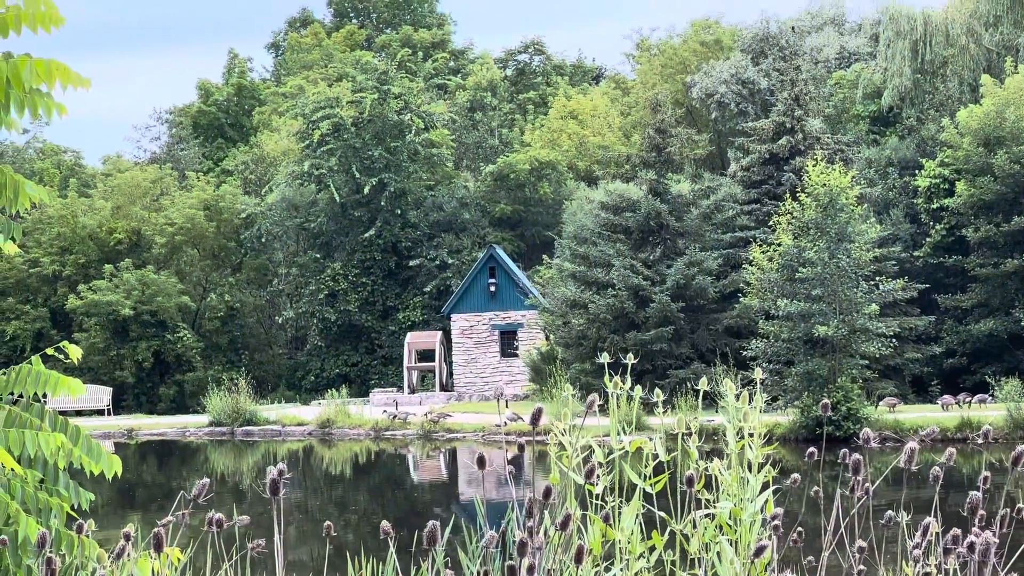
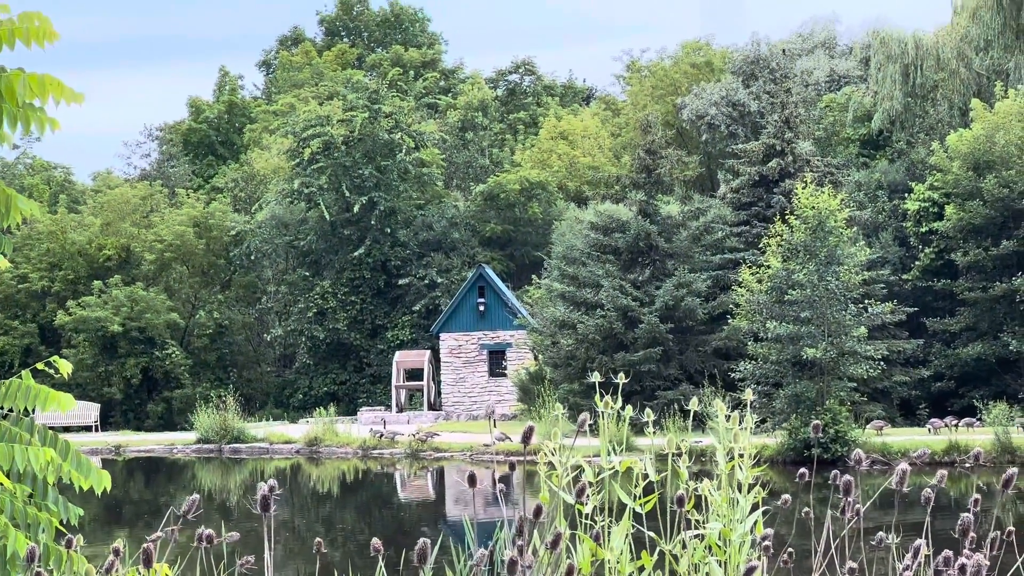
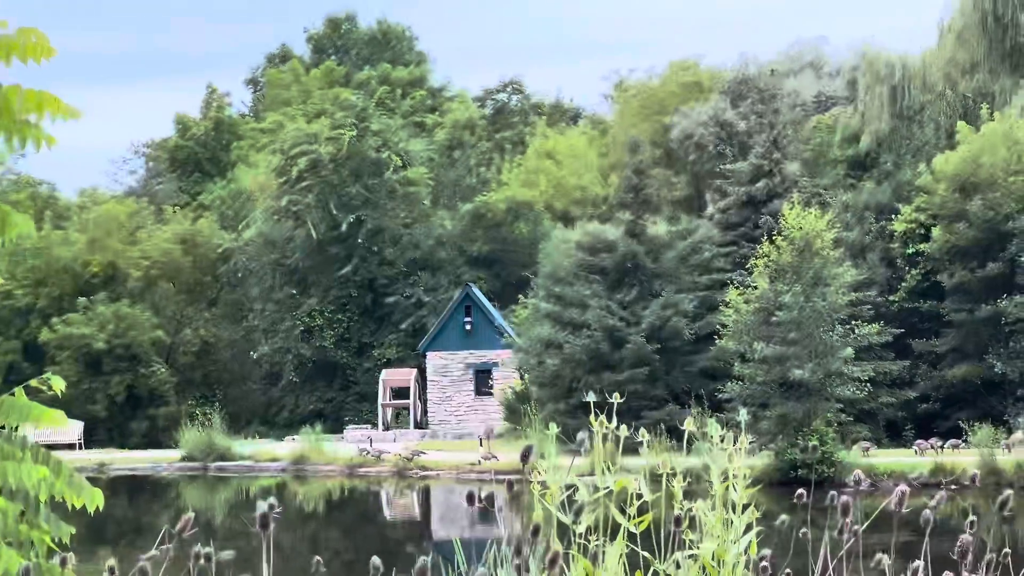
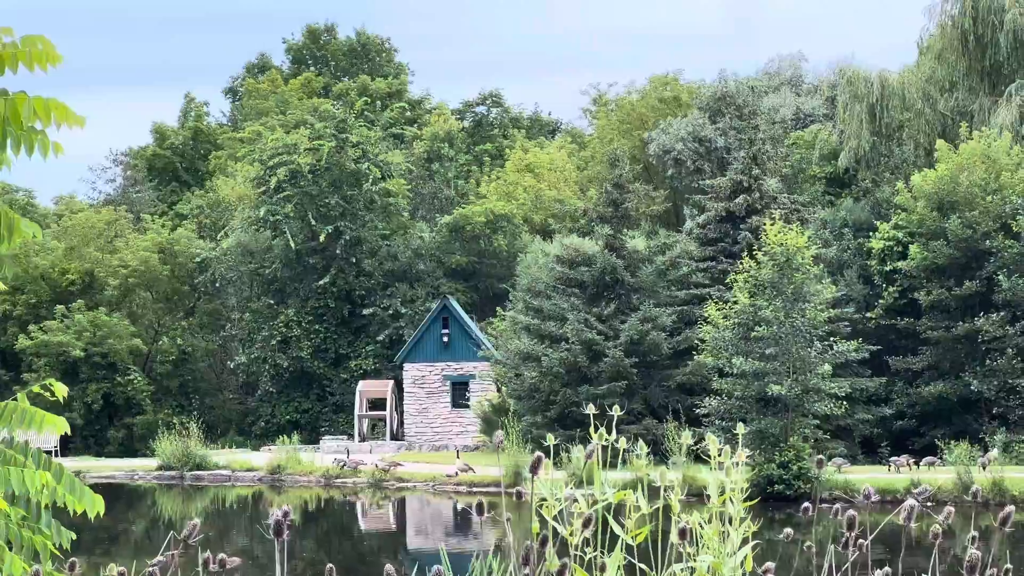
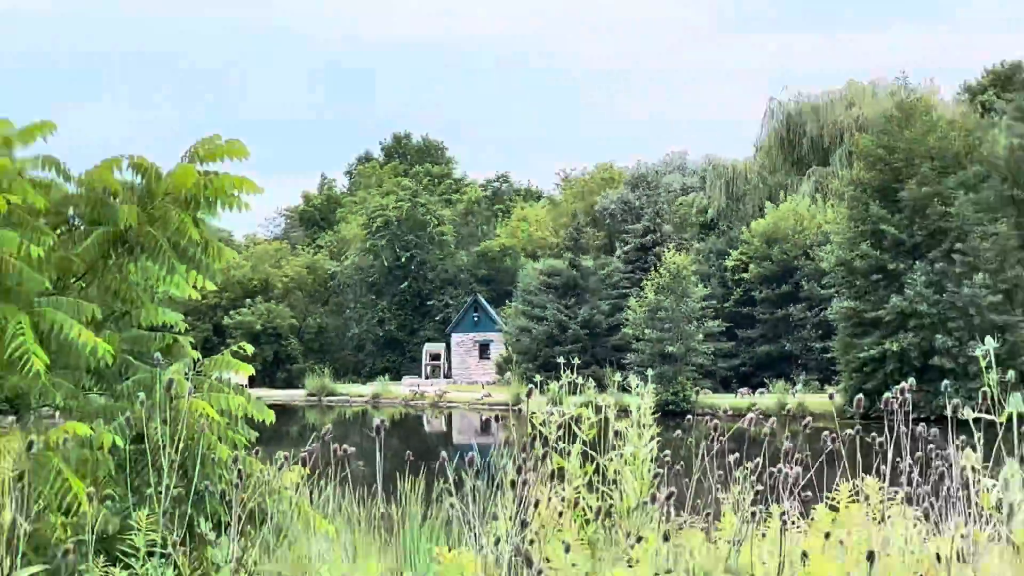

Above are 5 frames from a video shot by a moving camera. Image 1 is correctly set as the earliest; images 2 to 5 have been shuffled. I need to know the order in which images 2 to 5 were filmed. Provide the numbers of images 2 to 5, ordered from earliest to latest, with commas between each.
2, 3, 4, 5
